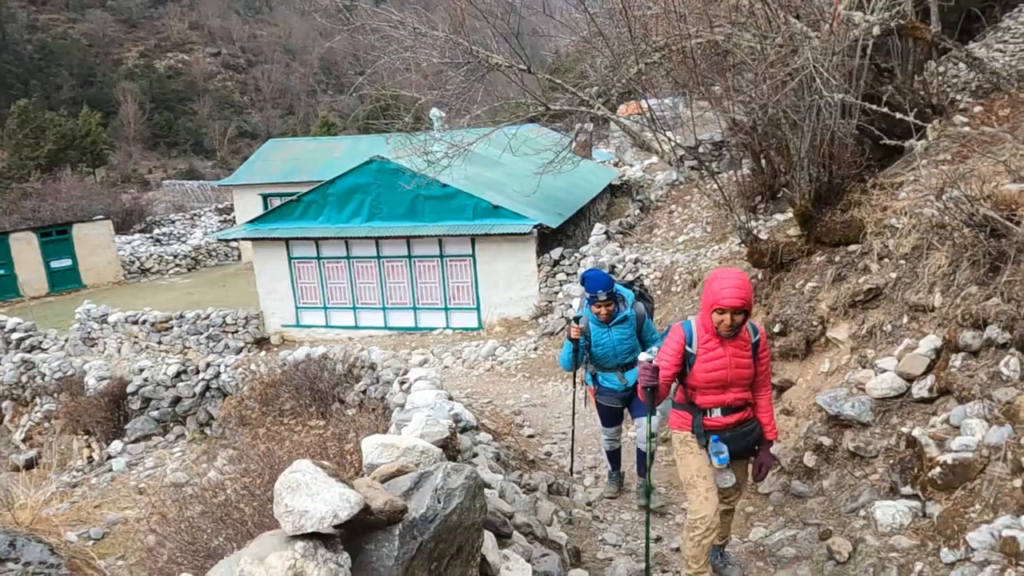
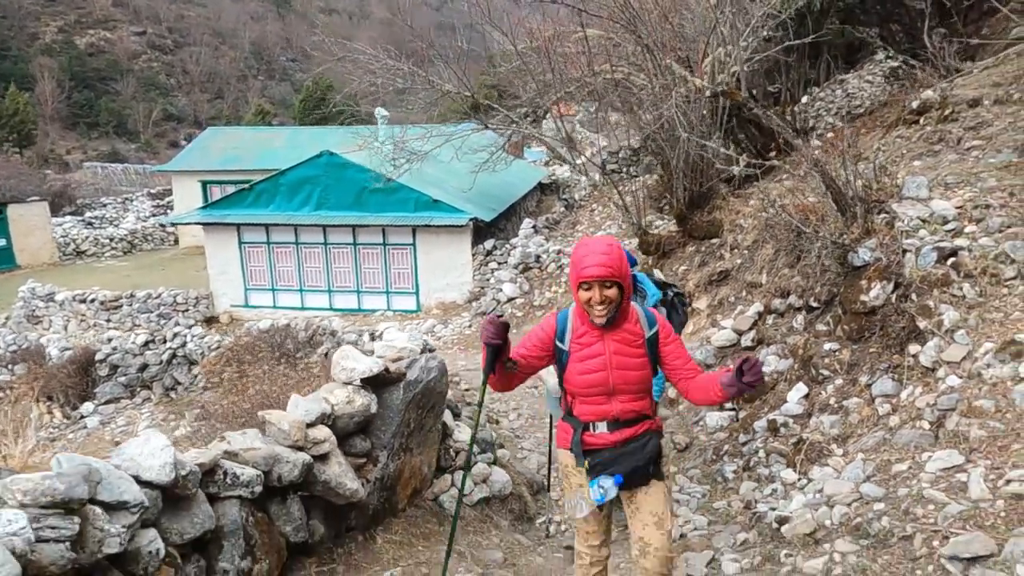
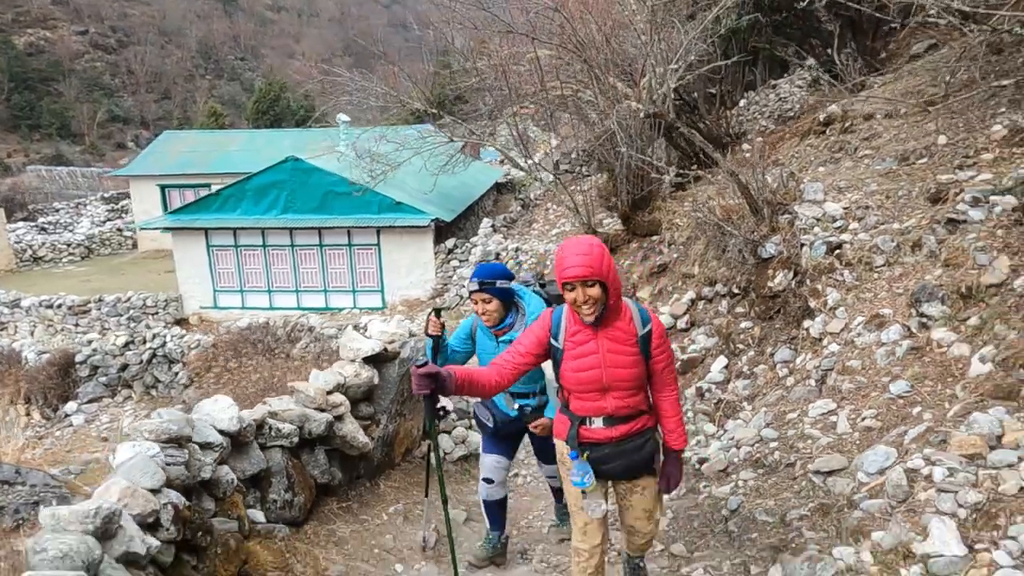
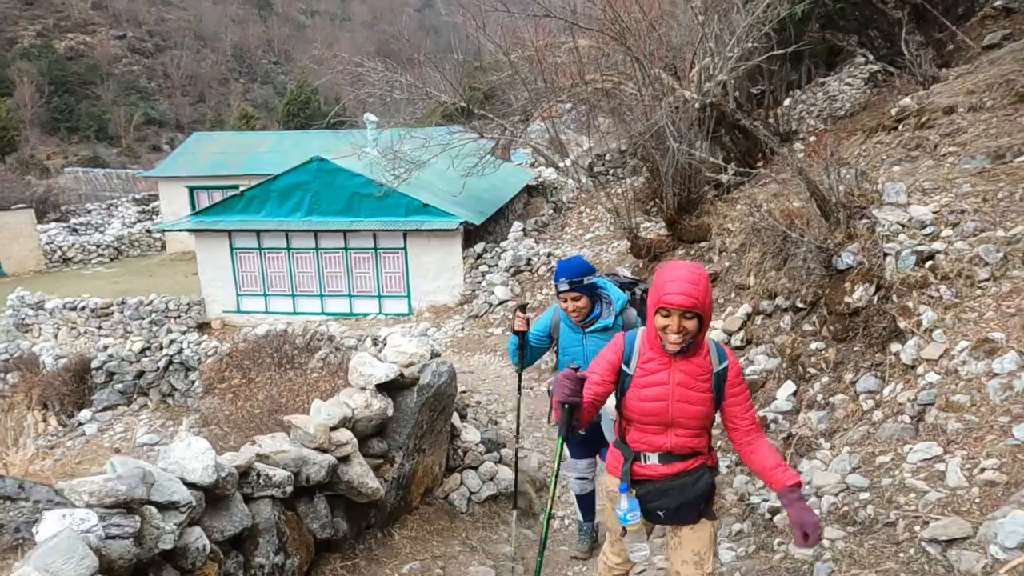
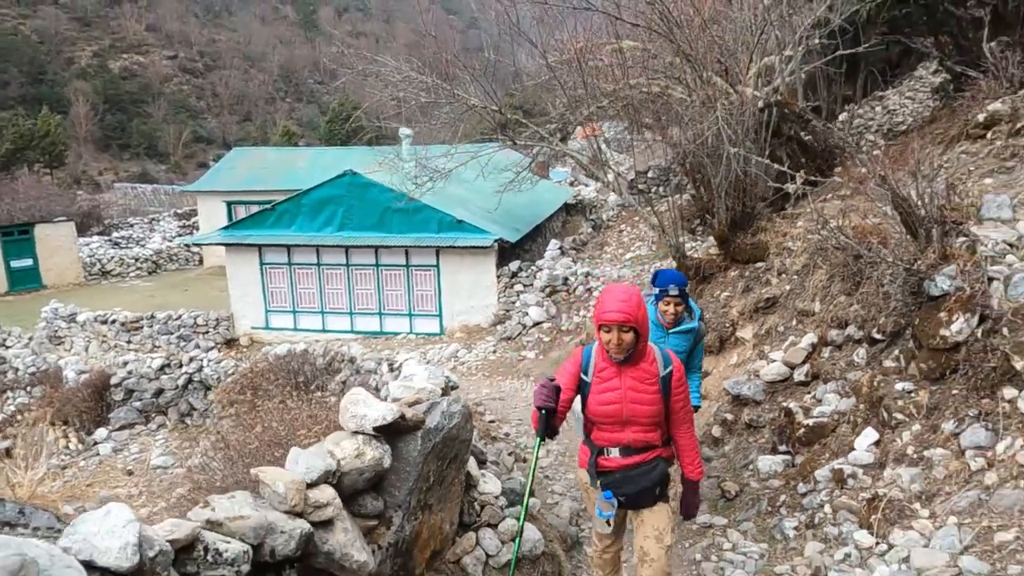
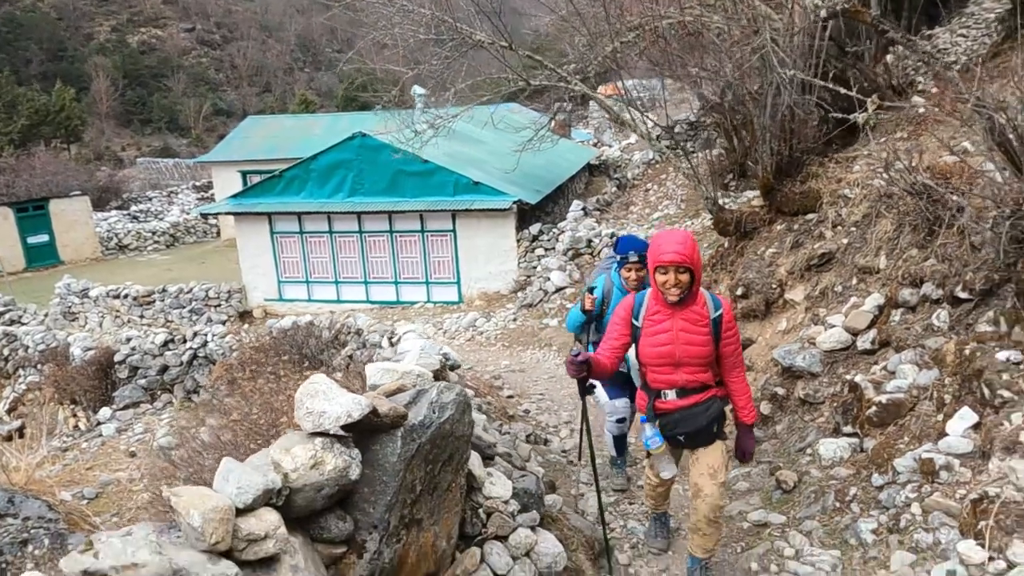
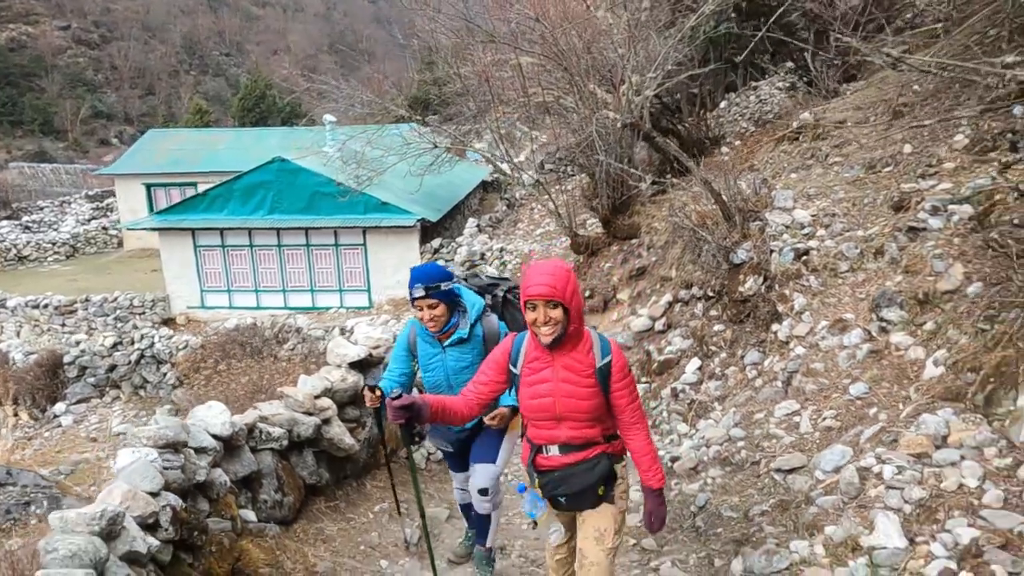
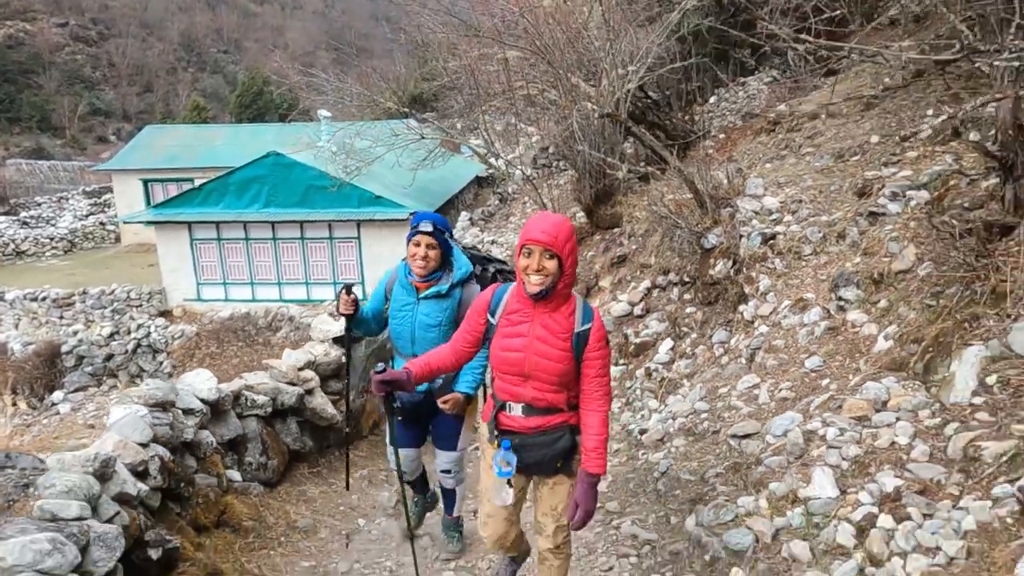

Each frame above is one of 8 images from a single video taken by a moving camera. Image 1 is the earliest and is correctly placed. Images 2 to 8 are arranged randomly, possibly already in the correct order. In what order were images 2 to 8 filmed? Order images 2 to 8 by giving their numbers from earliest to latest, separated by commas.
6, 5, 2, 4, 3, 7, 8
